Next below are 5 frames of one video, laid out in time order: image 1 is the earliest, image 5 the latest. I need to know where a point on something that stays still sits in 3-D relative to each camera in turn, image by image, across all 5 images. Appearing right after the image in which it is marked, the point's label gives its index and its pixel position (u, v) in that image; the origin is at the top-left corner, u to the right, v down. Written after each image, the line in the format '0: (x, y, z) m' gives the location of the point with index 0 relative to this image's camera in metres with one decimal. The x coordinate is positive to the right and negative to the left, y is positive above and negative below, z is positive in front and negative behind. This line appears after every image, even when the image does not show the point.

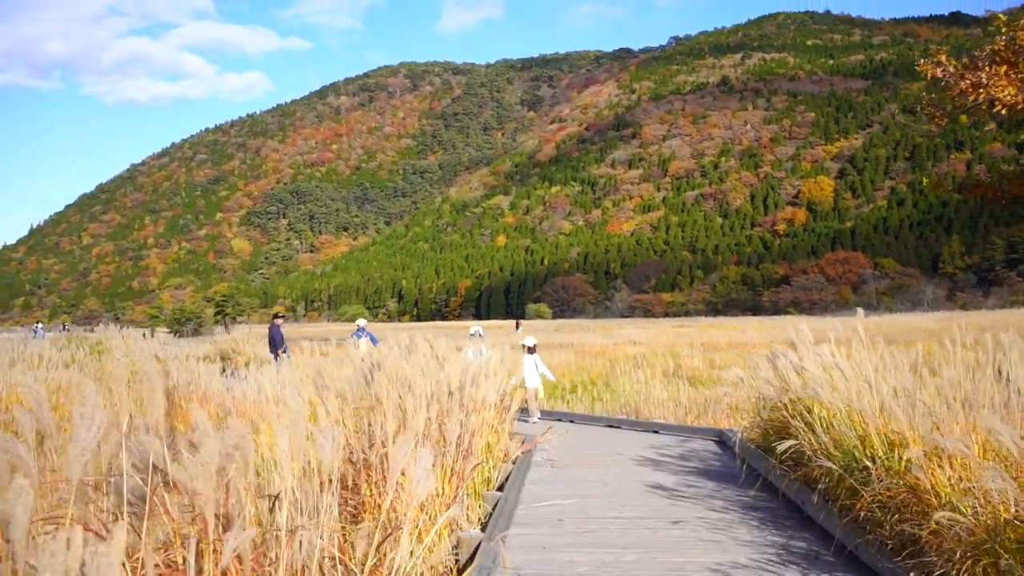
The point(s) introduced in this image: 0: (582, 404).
0: (+0.8, -1.3, +10.1) m
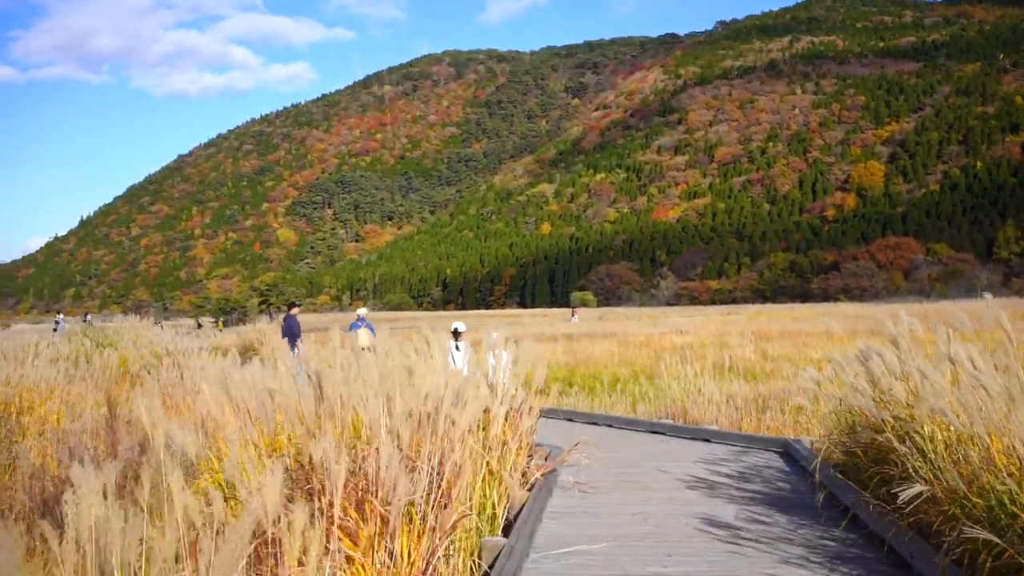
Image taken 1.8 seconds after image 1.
0: (+1.2, -1.2, +9.0) m
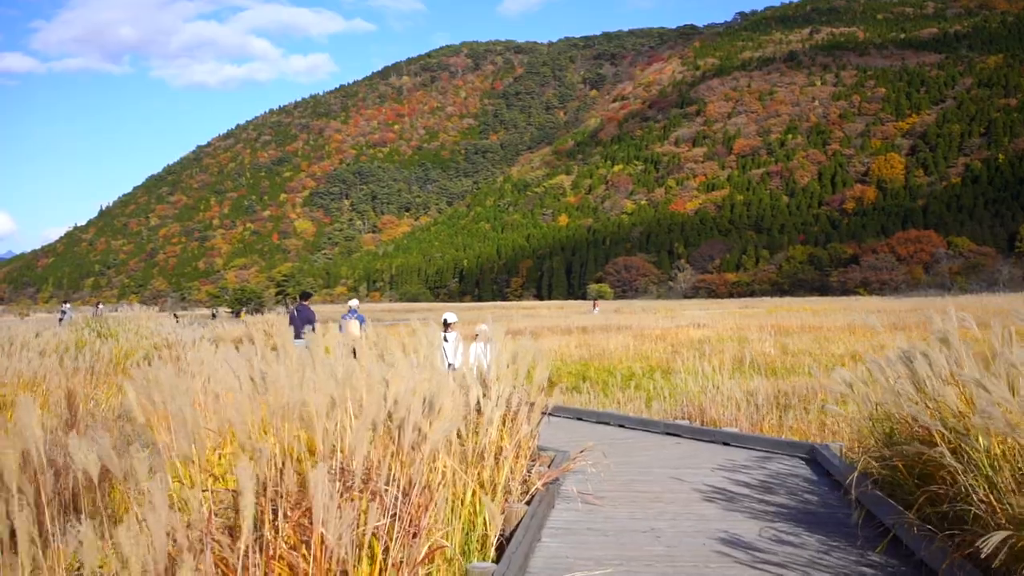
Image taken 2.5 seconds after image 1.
0: (+1.3, -1.1, +8.6) m
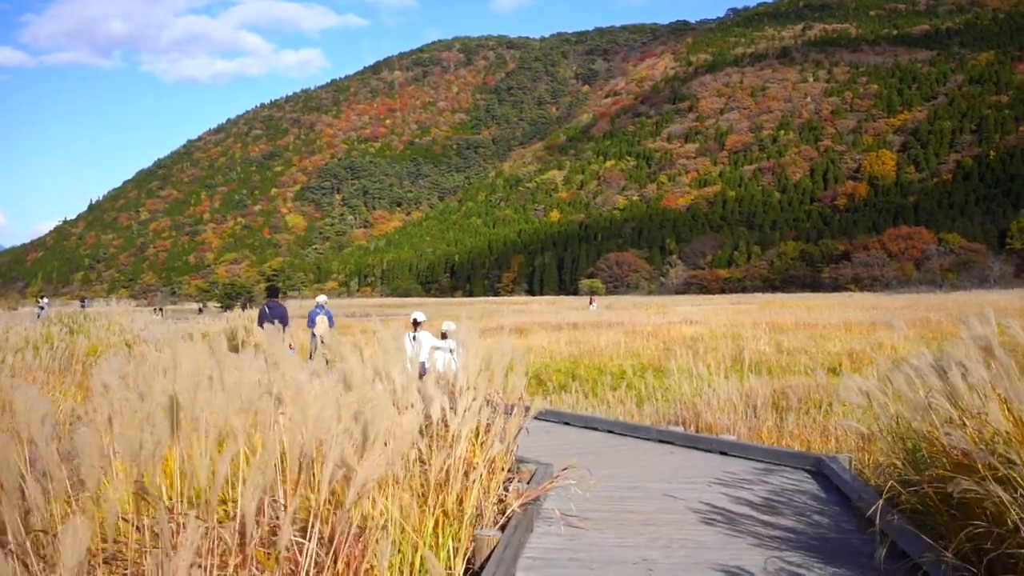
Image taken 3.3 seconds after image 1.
0: (+1.1, -1.1, +8.2) m
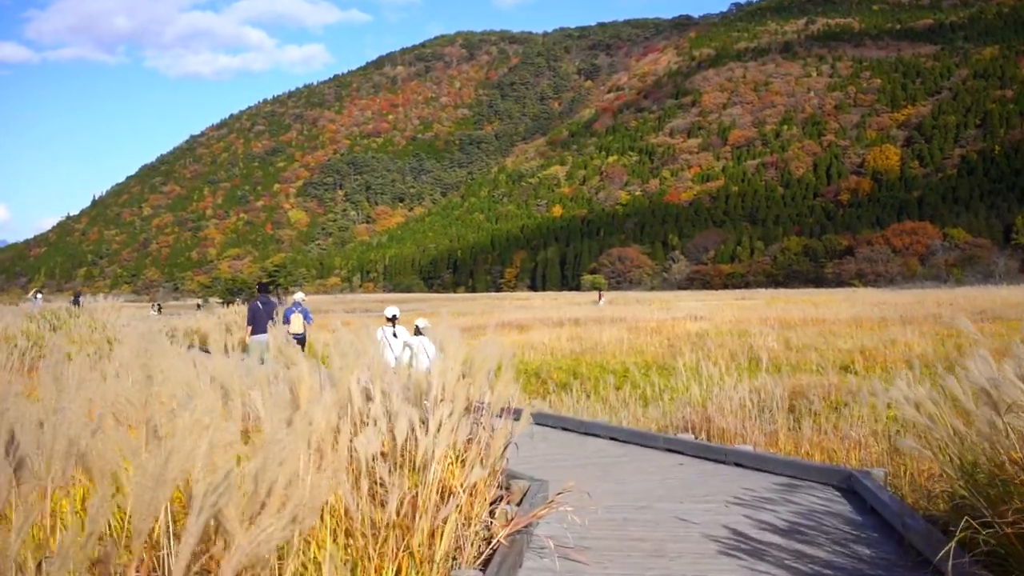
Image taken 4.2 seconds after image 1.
0: (+1.1, -1.0, +7.7) m
